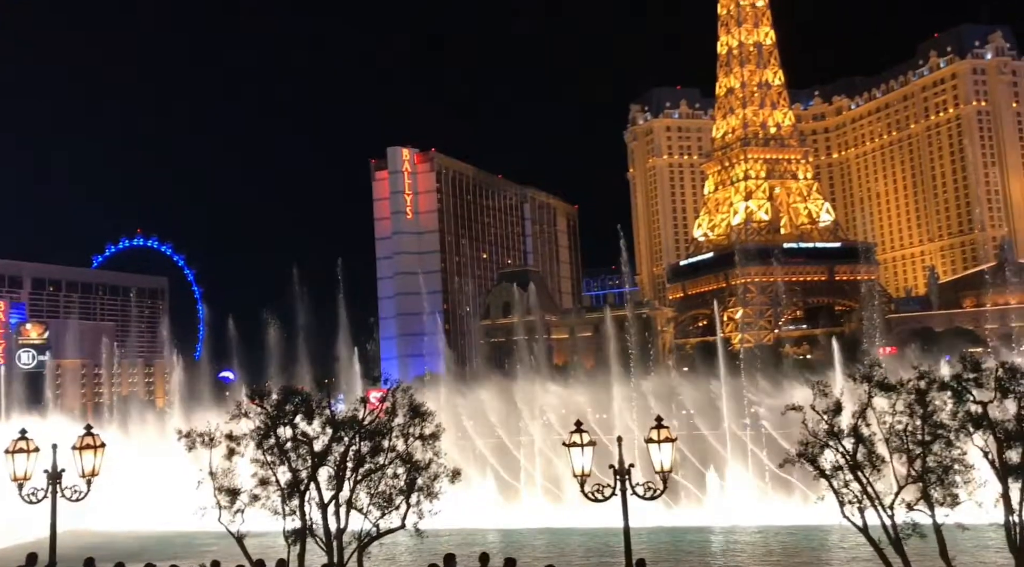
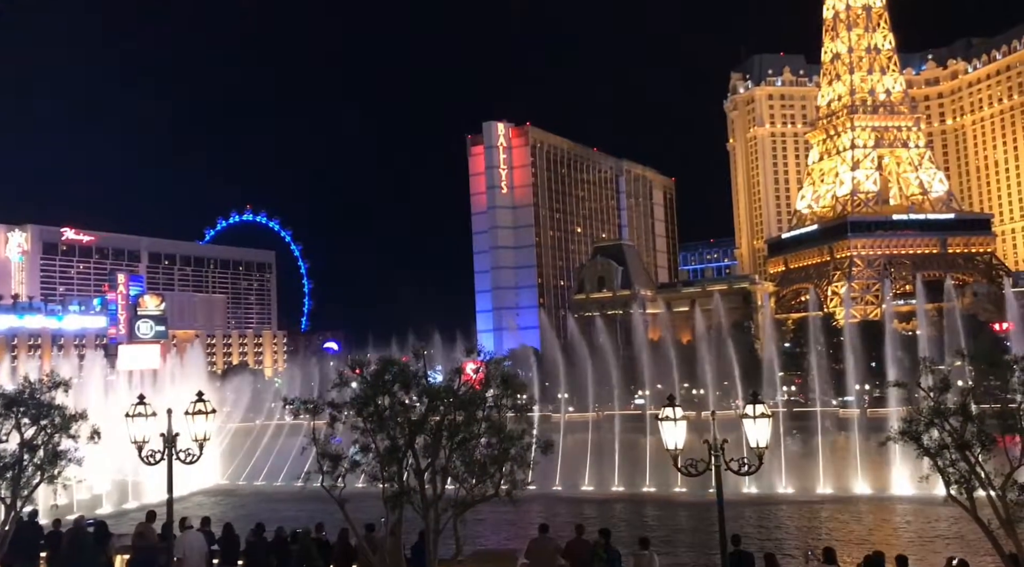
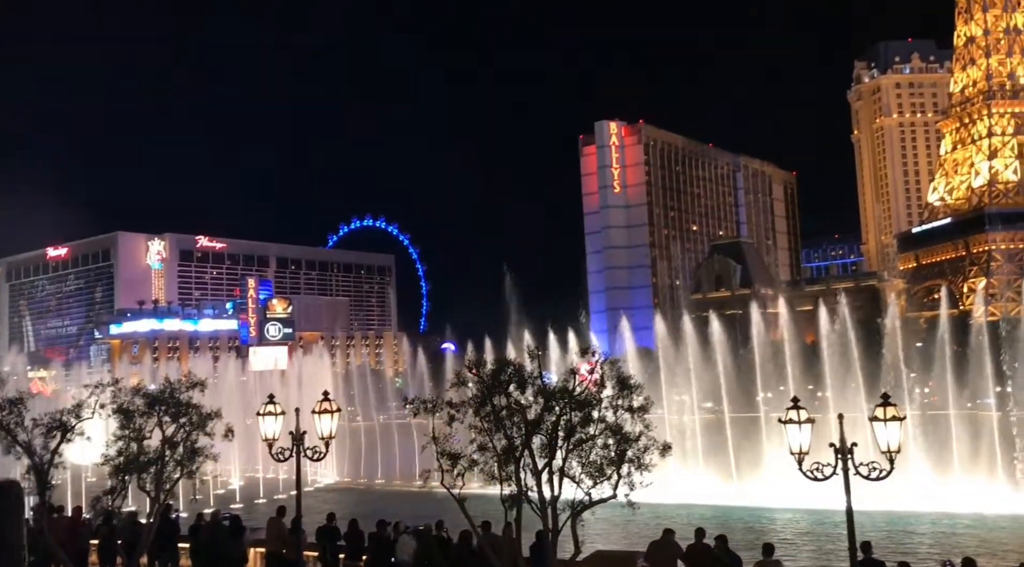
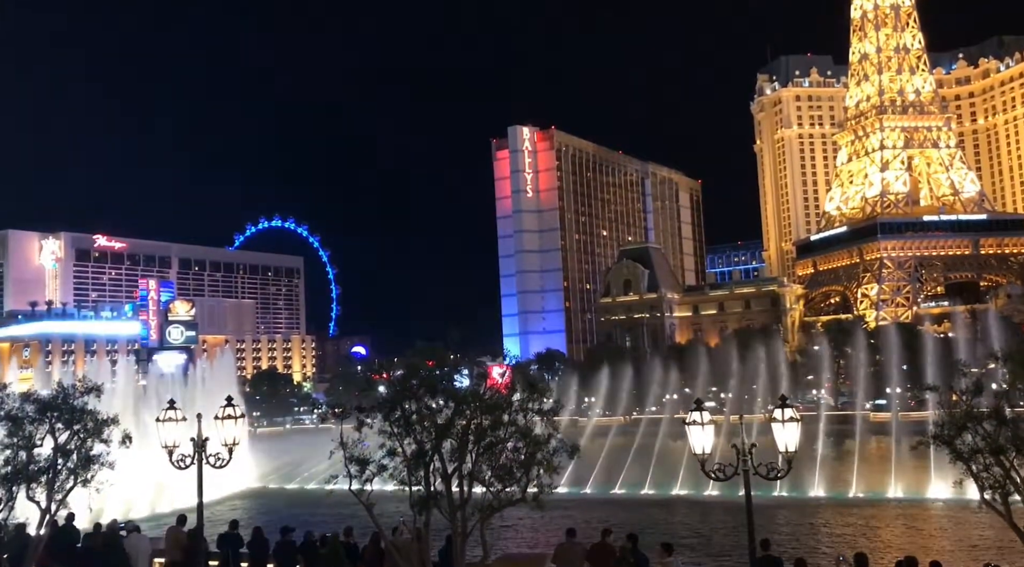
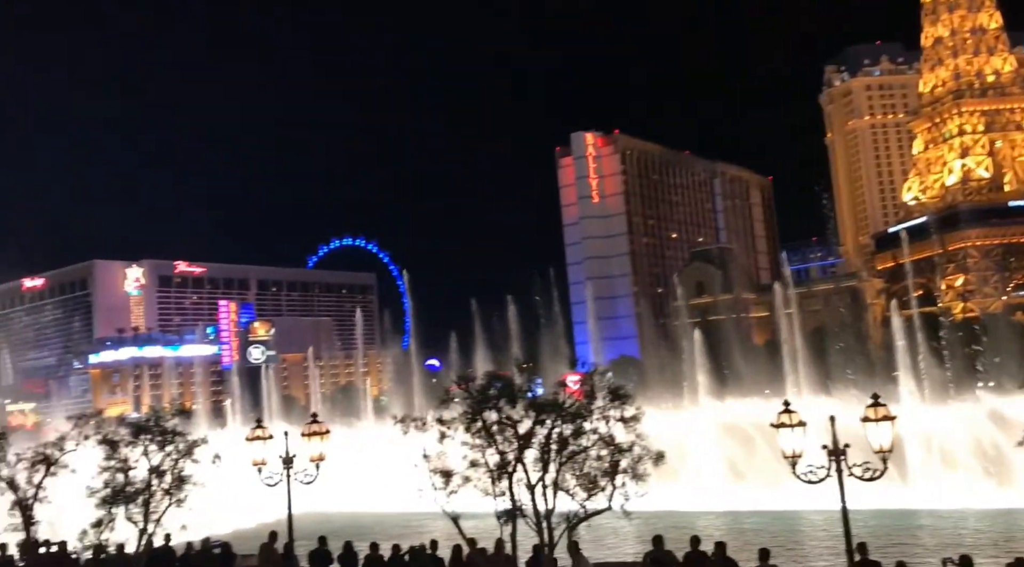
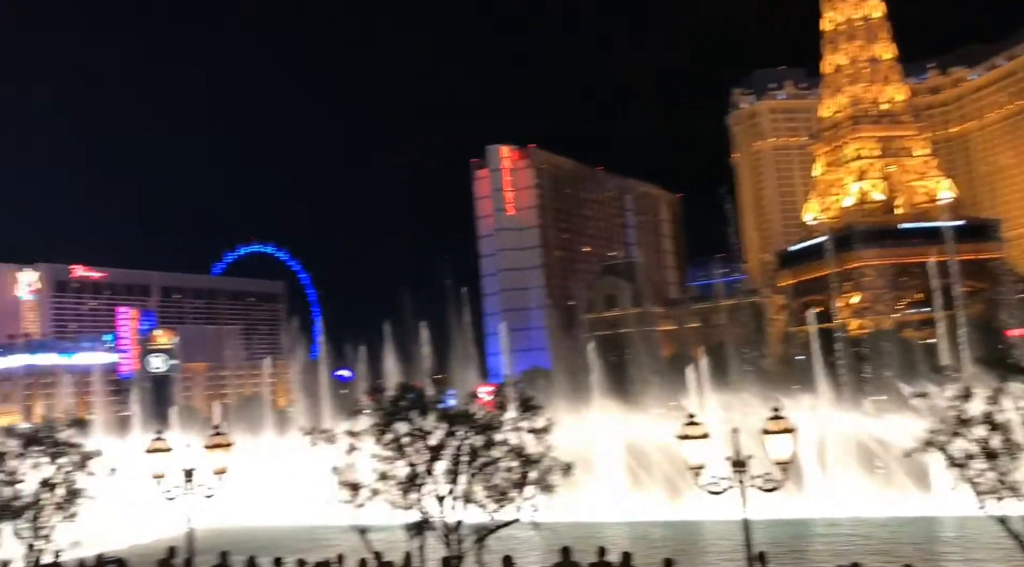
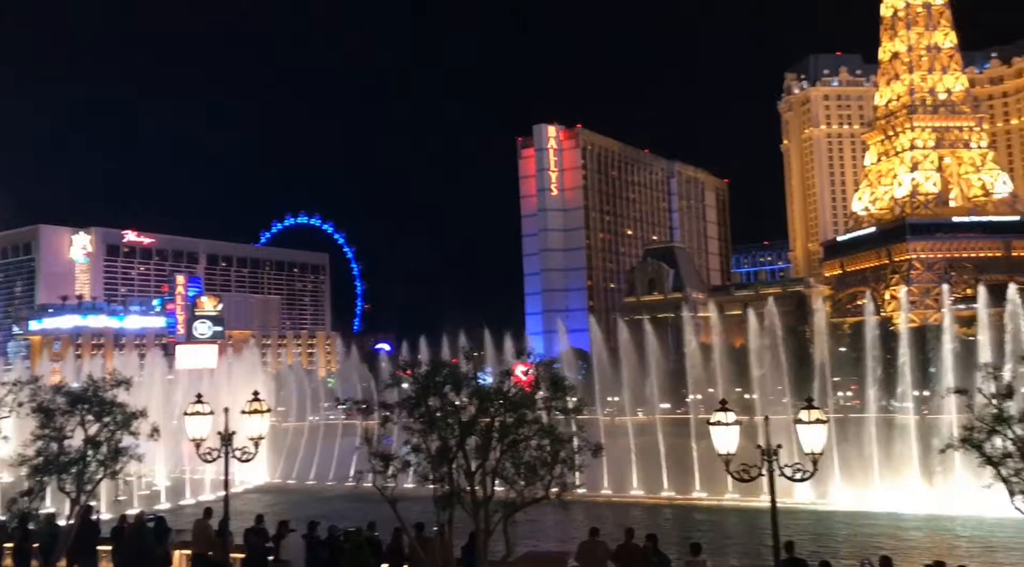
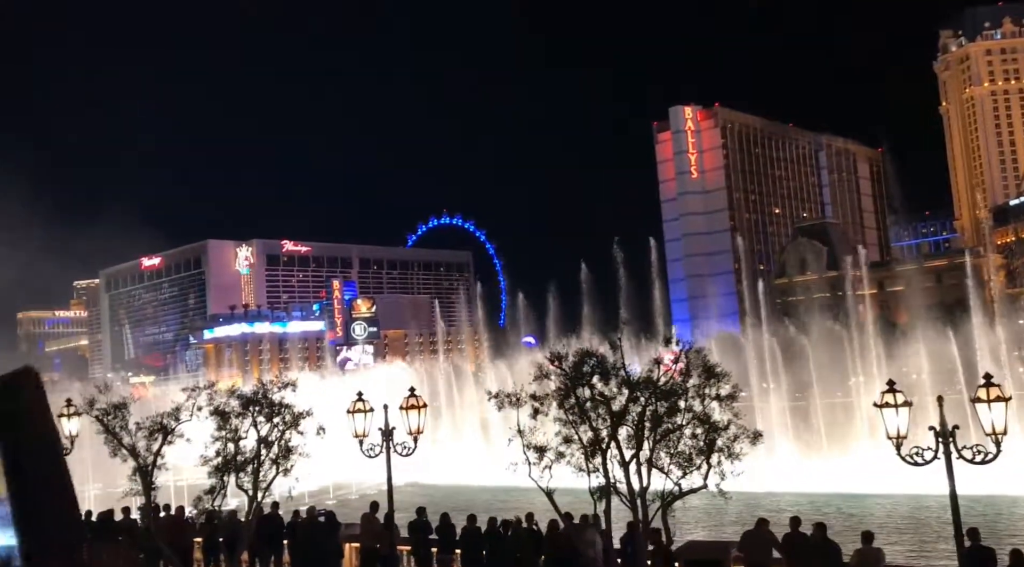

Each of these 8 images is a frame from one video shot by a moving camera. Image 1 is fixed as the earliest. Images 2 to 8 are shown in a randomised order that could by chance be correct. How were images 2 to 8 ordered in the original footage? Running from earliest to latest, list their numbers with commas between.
6, 5, 8, 3, 7, 2, 4
